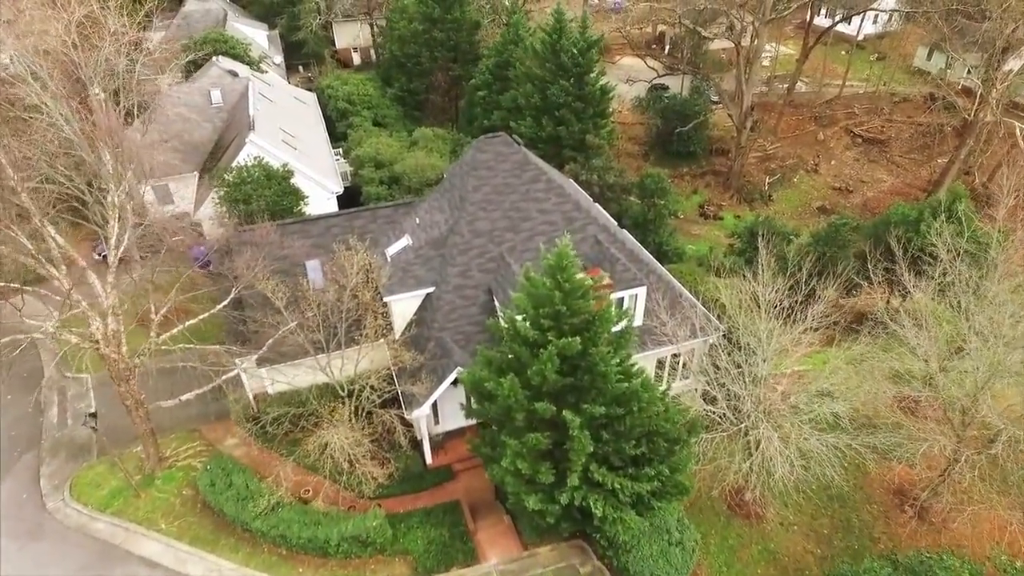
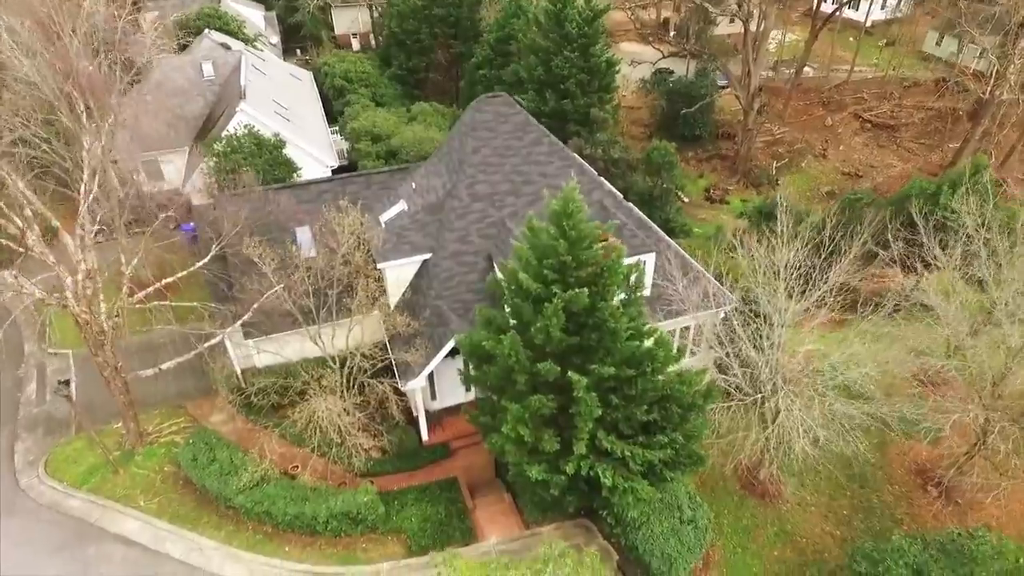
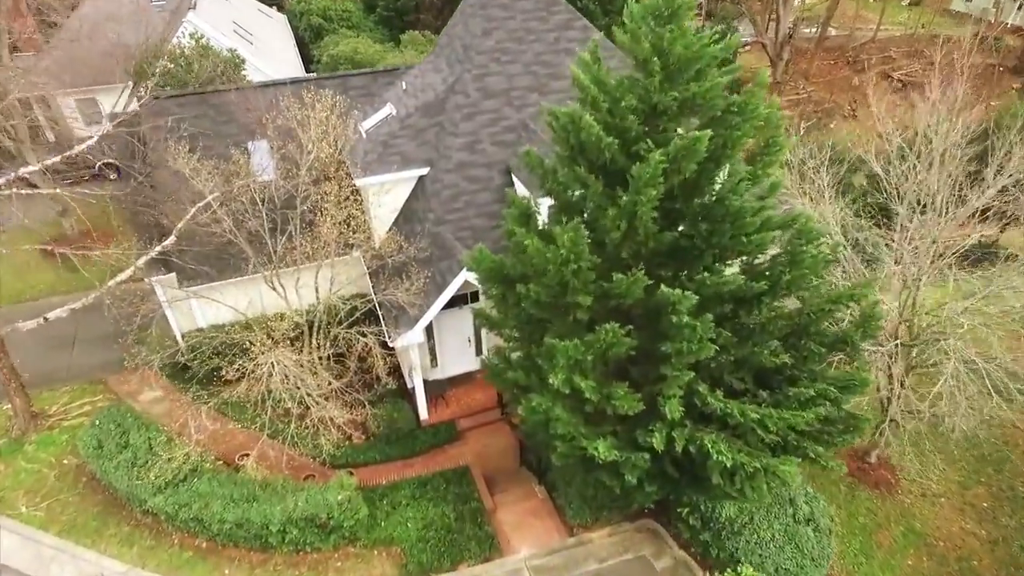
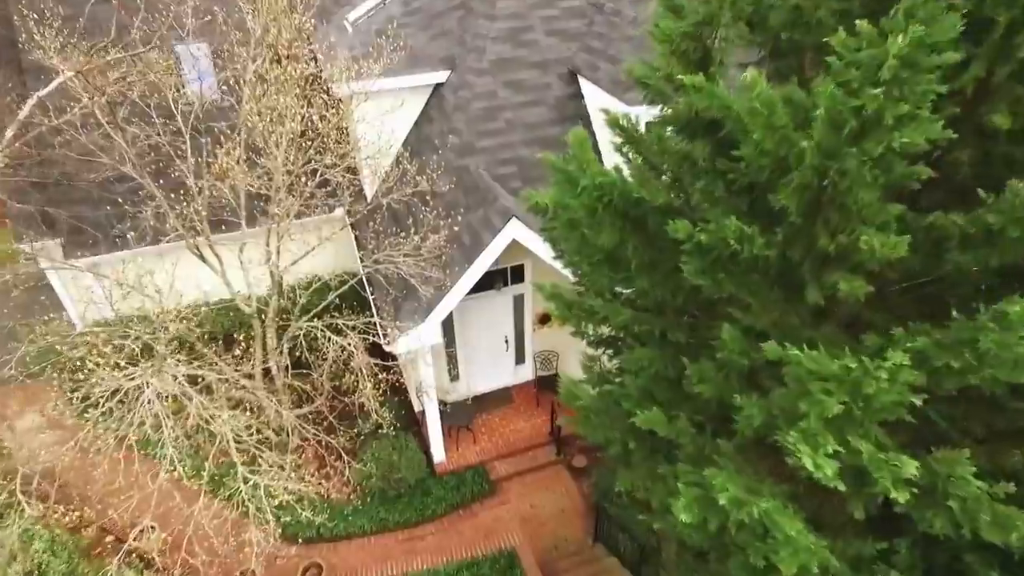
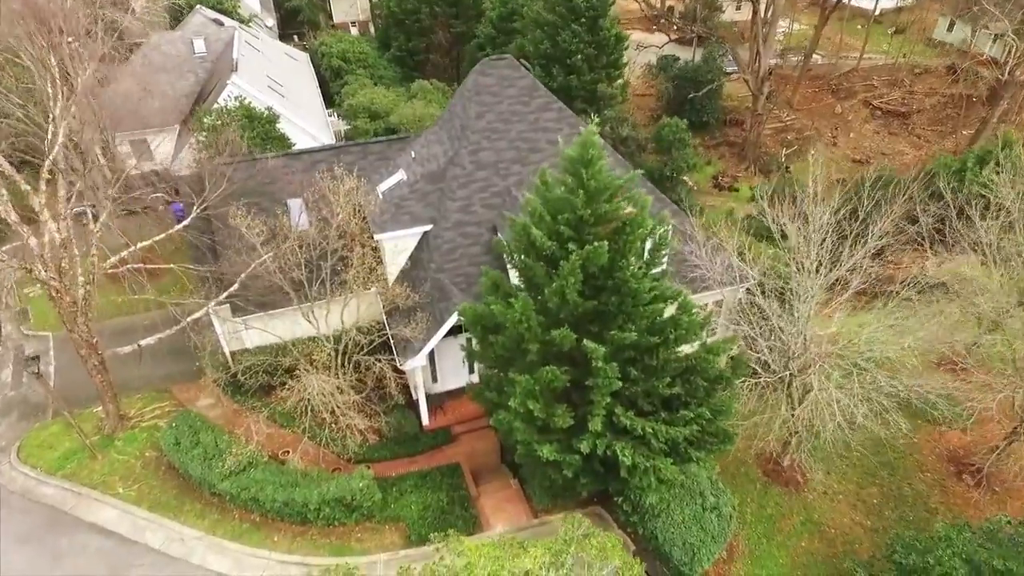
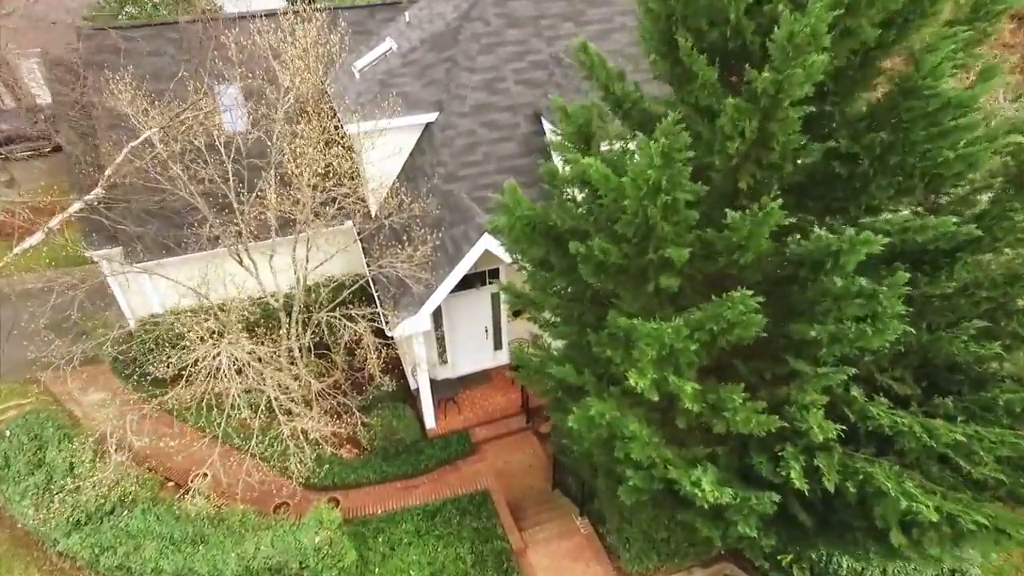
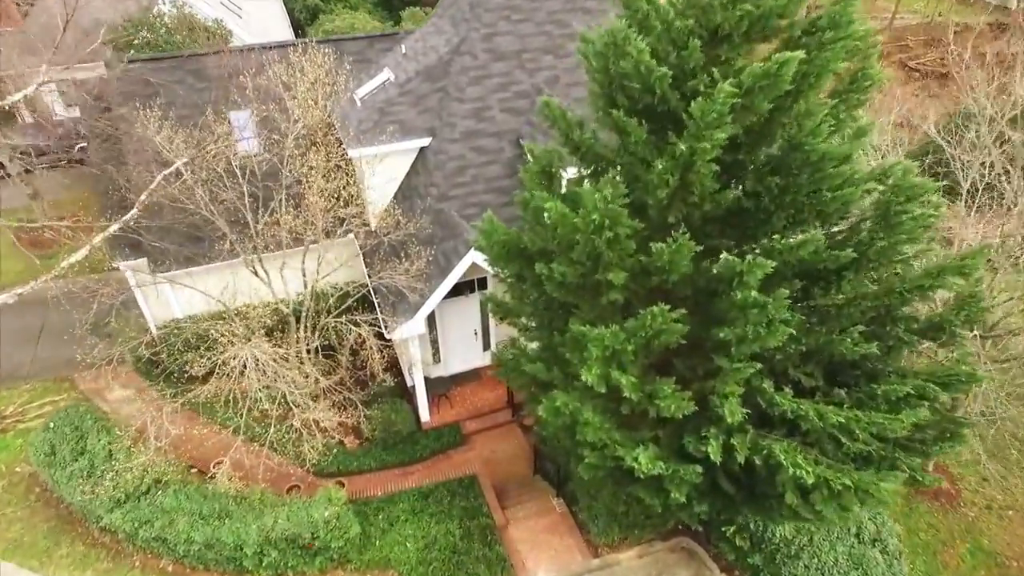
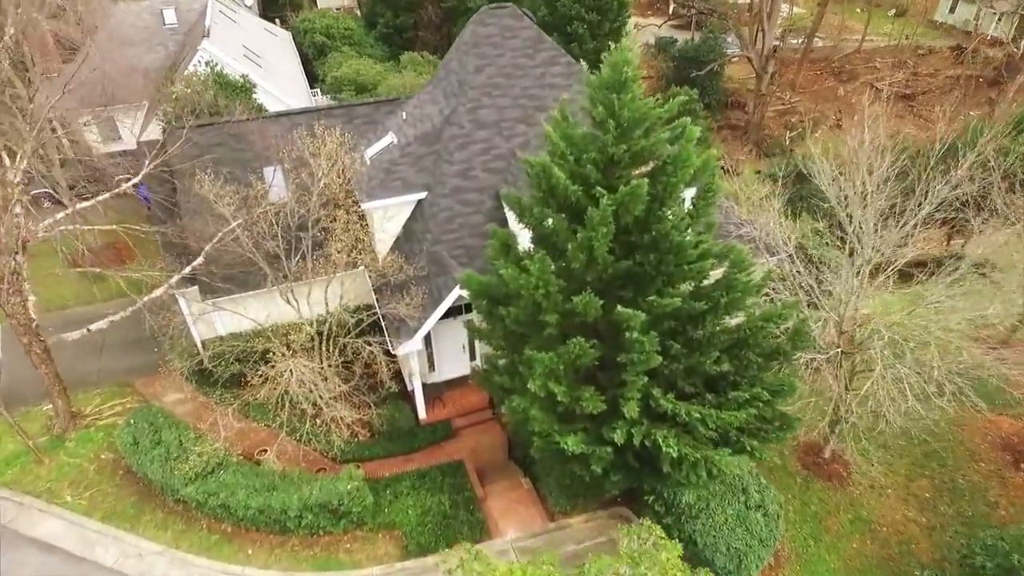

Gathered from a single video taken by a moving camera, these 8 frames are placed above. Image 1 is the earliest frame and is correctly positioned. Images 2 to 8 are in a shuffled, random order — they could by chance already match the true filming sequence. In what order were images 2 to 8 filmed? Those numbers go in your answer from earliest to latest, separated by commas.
2, 5, 8, 3, 7, 6, 4
